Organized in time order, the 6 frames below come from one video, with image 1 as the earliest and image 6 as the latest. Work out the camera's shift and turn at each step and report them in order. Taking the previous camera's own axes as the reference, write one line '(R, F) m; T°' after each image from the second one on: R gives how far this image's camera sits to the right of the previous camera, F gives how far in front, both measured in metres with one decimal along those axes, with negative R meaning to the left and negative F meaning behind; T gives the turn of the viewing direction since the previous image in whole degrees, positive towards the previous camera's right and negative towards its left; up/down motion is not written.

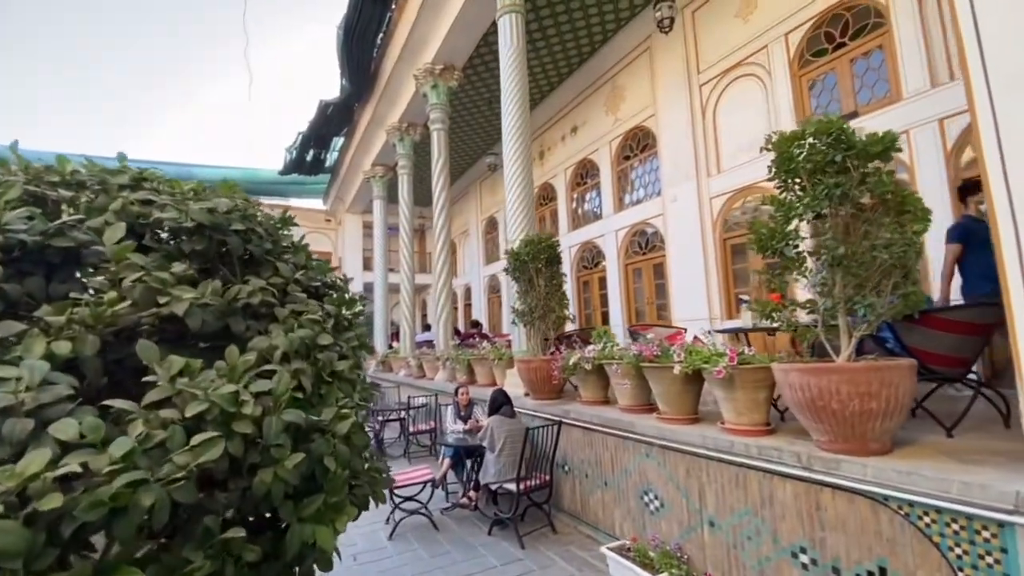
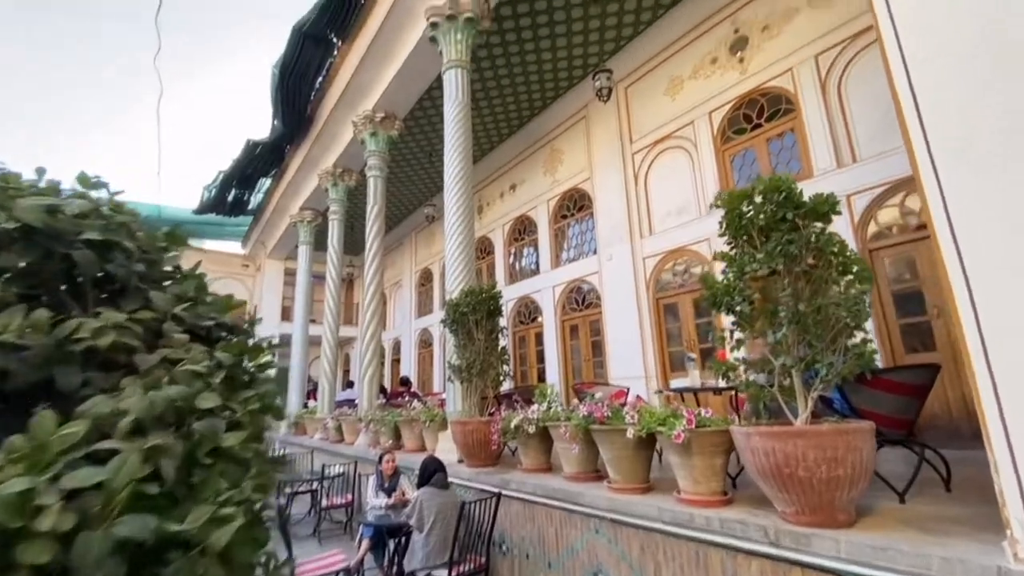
(-0.1, +0.2) m; +8°
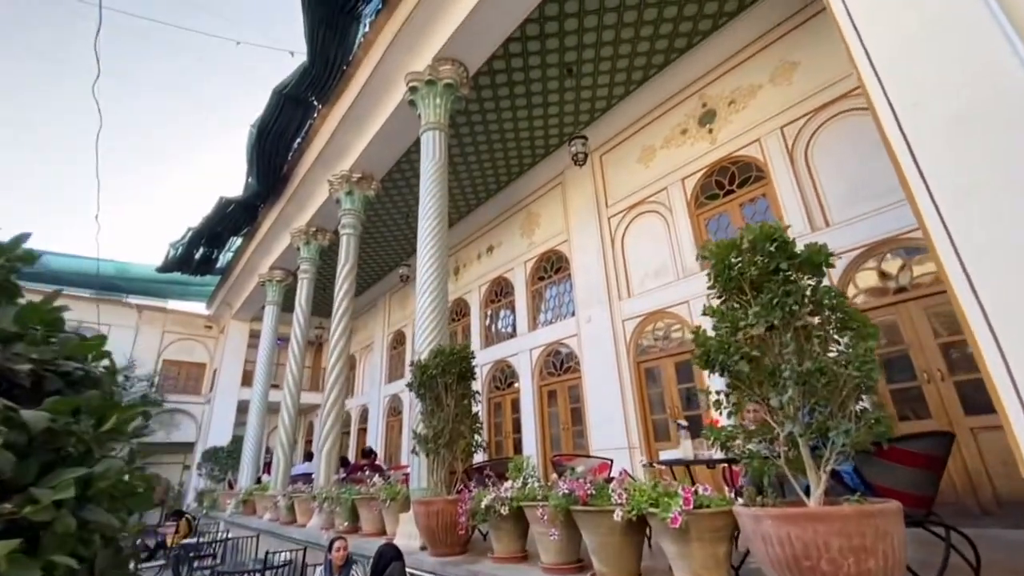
(0.0, +0.2) m; +3°
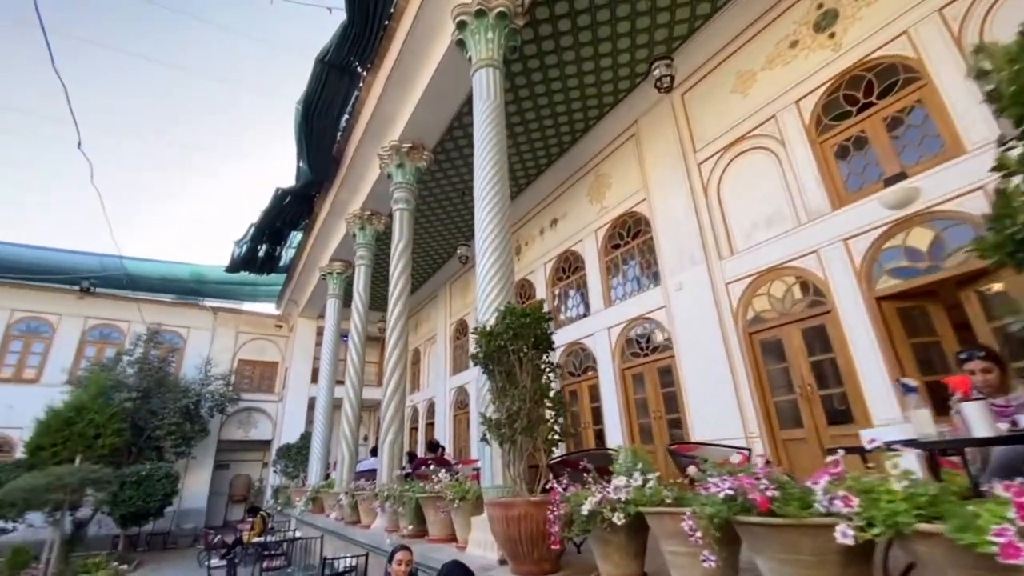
(-0.2, +0.8) m; -7°
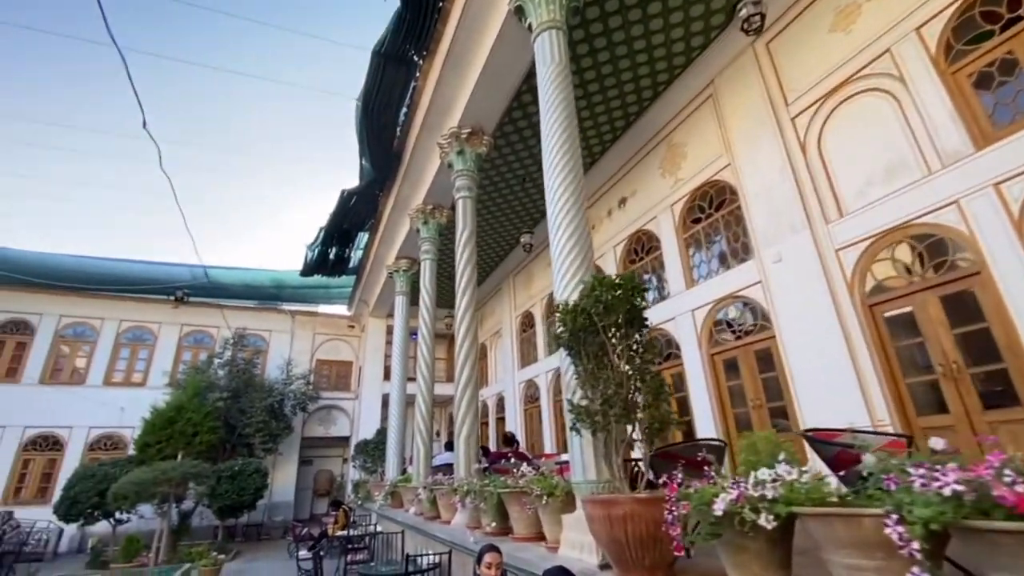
(-0.1, +0.3) m; -7°
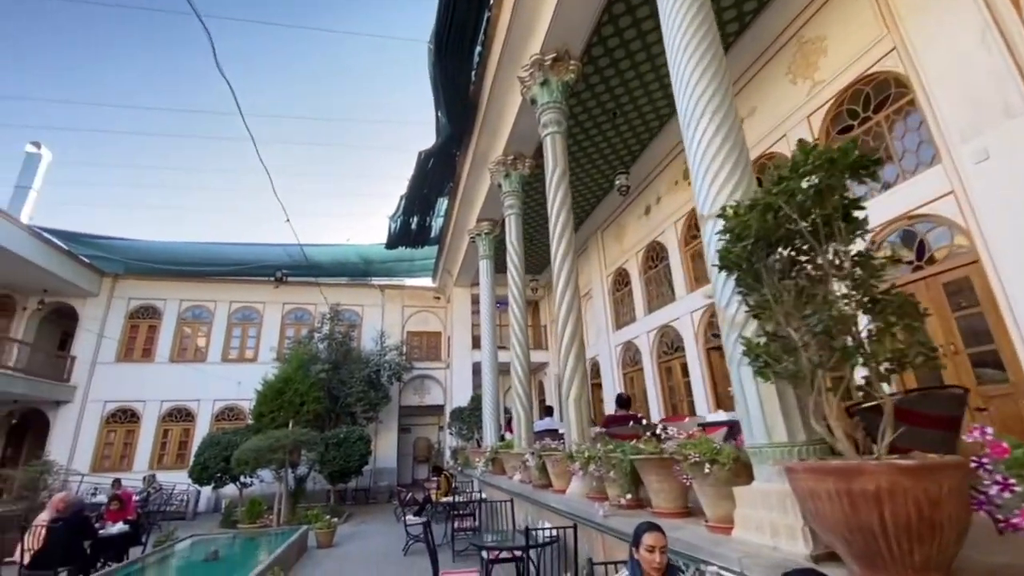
(-0.3, +0.6) m; -9°
